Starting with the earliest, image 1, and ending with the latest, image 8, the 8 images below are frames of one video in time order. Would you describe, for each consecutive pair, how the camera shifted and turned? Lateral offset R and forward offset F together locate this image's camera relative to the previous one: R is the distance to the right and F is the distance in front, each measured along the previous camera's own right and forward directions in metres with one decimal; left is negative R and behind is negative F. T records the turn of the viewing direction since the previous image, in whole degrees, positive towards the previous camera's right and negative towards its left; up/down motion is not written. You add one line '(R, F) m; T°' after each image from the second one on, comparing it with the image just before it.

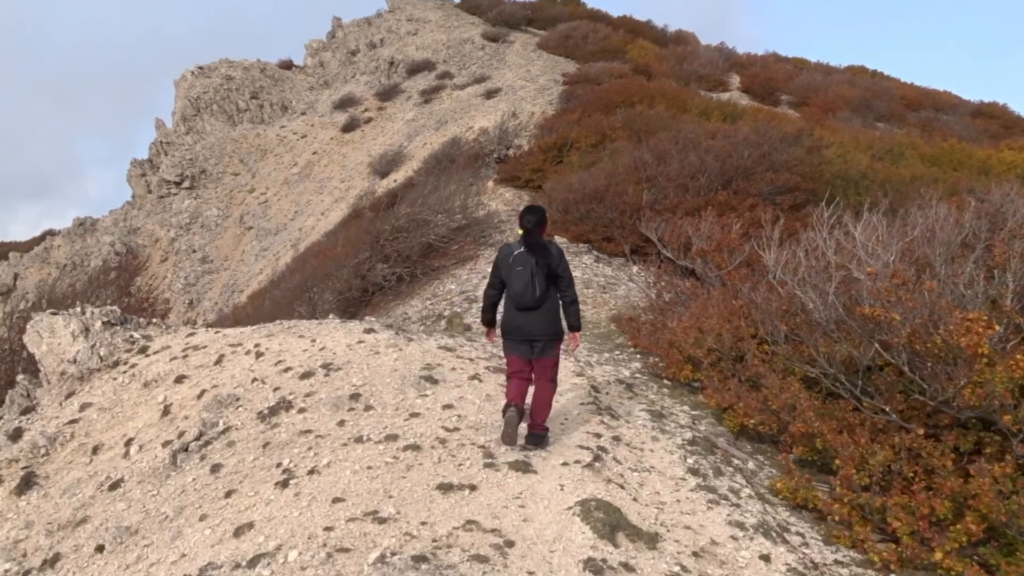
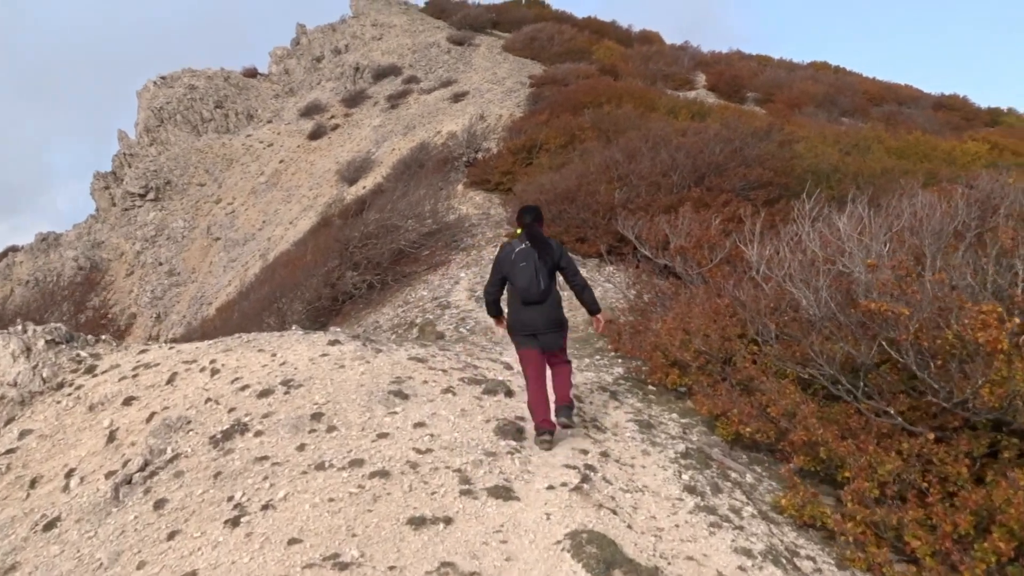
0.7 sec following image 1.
(0.0, +0.5) m; +2°
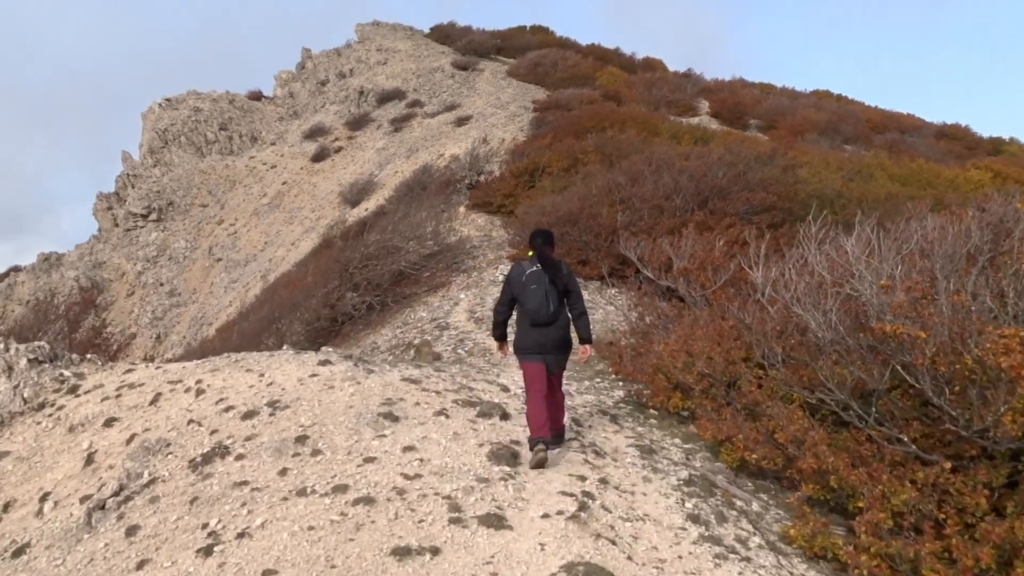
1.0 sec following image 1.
(0.0, +0.2) m; 0°
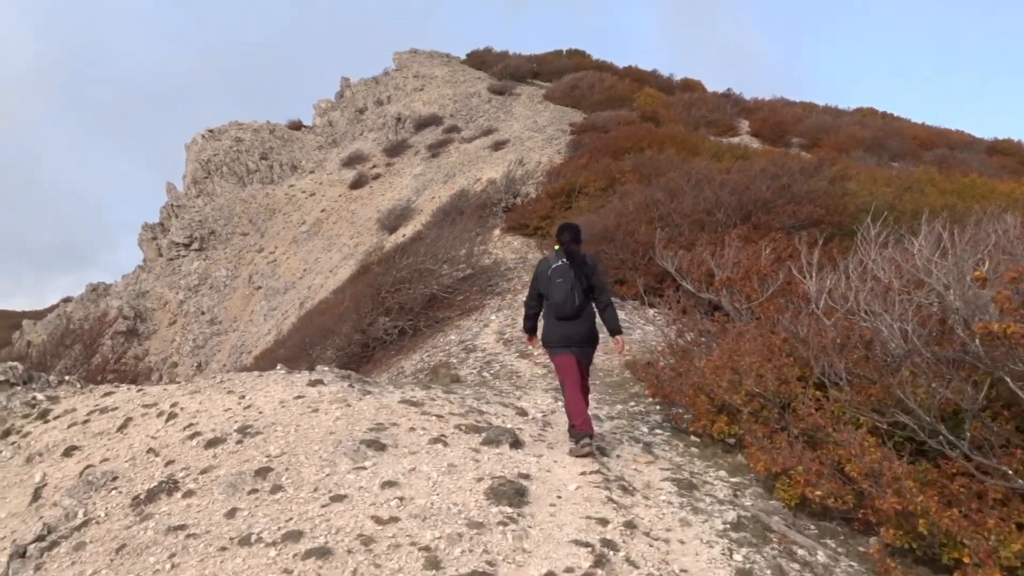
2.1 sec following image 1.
(+0.2, +0.9) m; -3°
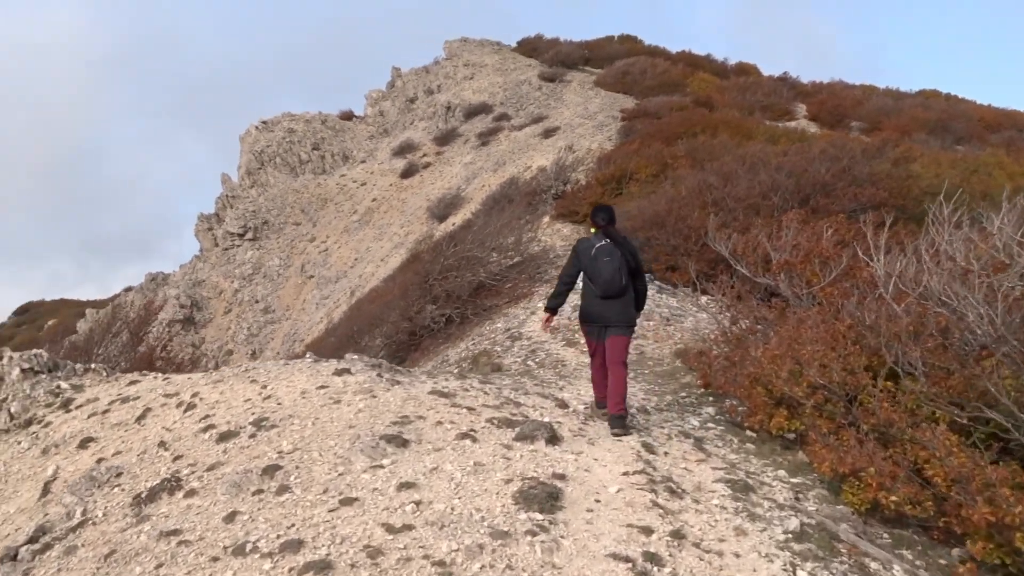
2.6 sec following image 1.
(+0.1, +0.4) m; -3°
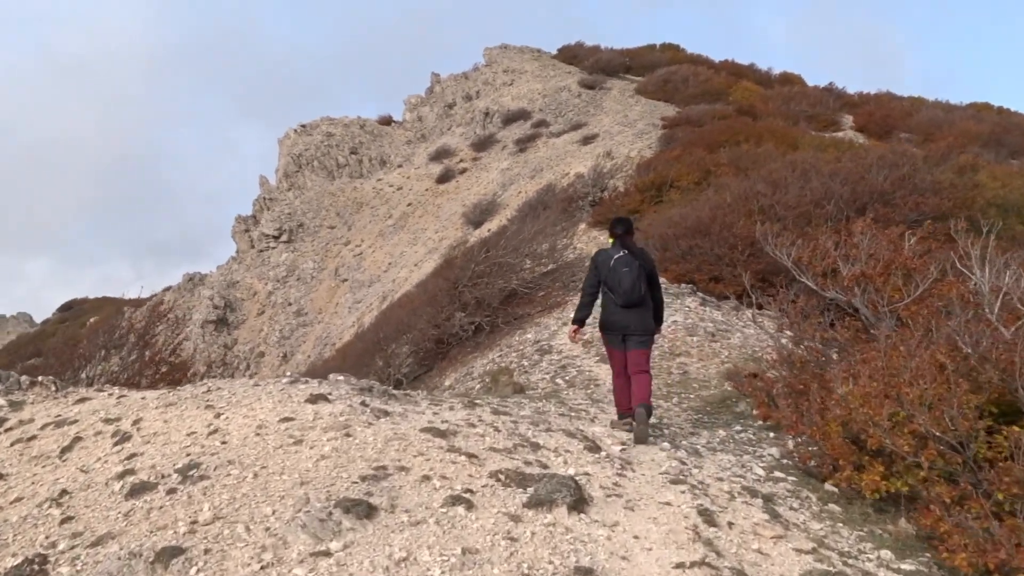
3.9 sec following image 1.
(+0.1, +1.2) m; -2°
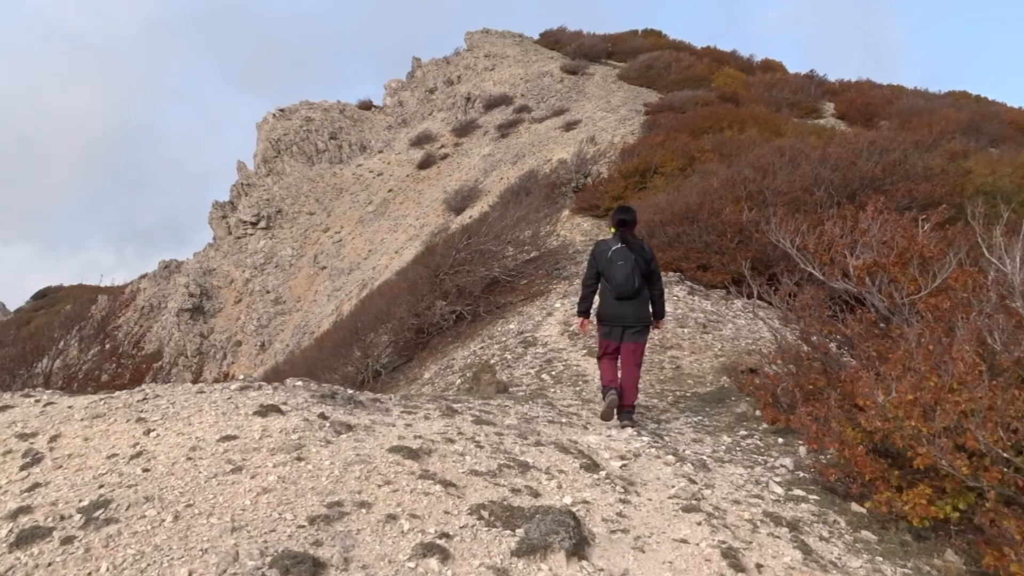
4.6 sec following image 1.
(0.0, +0.6) m; +1°
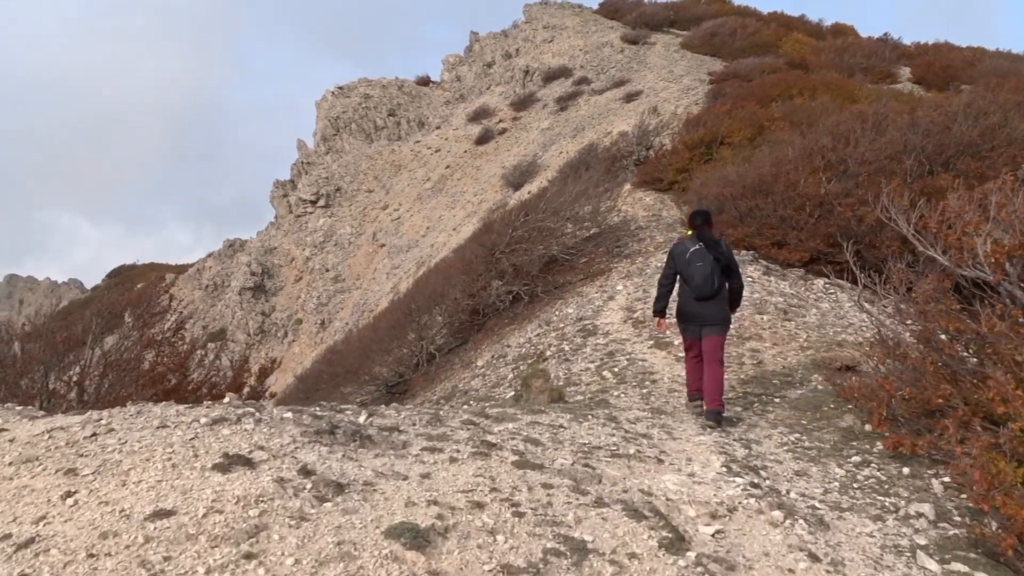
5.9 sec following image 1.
(0.0, +1.1) m; -4°
